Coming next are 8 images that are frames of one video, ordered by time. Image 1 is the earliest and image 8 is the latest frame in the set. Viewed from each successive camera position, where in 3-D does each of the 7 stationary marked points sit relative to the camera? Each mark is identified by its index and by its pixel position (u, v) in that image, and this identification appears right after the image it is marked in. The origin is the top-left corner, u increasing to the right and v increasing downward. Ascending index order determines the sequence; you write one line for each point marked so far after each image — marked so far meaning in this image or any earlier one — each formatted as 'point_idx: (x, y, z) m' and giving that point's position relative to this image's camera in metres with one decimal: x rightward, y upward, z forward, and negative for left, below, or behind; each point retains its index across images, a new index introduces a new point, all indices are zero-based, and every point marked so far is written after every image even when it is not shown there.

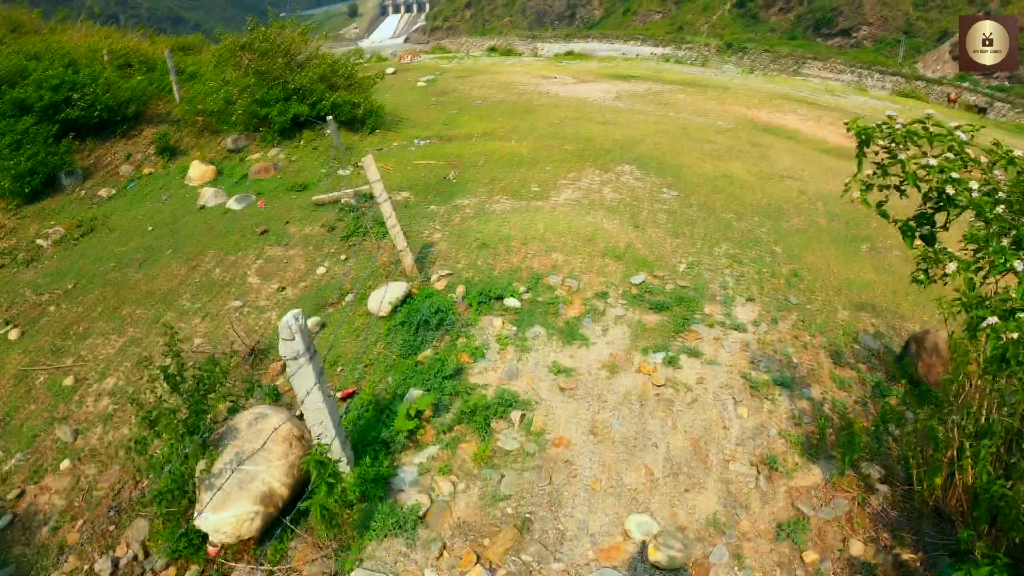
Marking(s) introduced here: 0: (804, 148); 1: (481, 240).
0: (+5.8, +2.9, +18.6) m
1: (-0.3, +0.5, +9.4) m
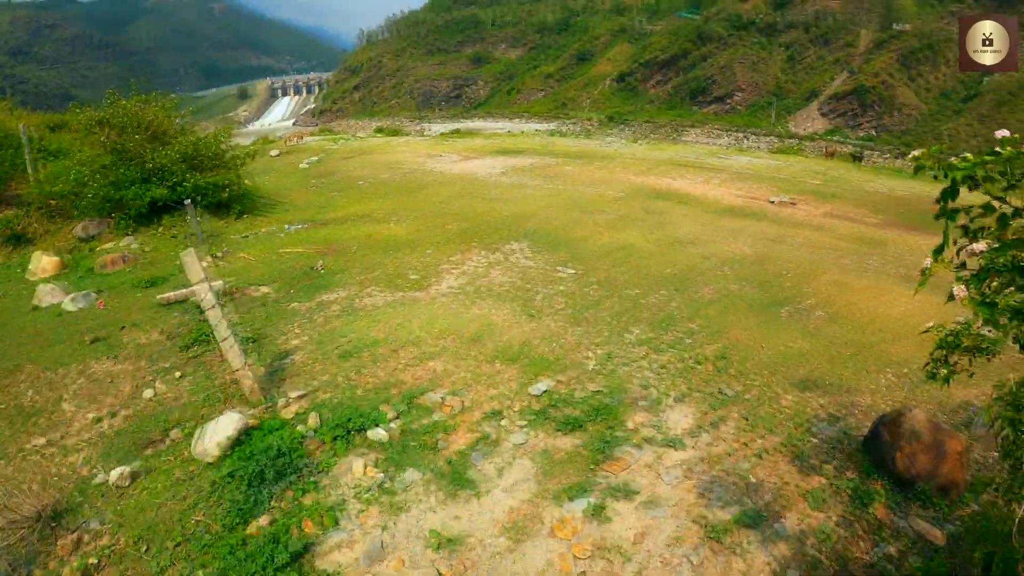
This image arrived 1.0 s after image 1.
0: (+3.5, +1.5, +17.5) m
1: (-1.4, -0.5, +7.6) m
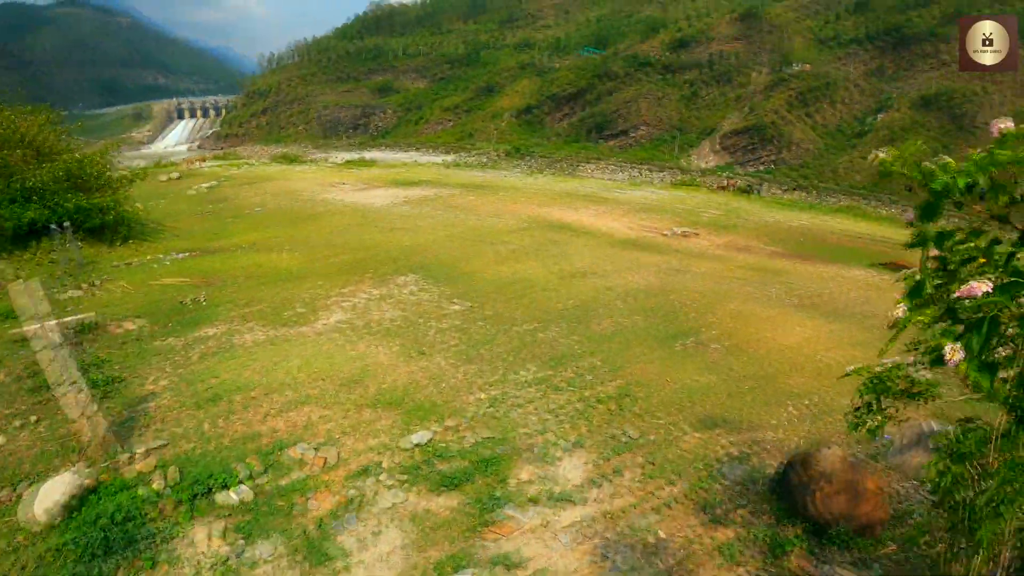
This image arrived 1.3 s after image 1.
0: (+1.6, +0.9, +17.2) m
1: (-2.3, -0.8, +6.8) m
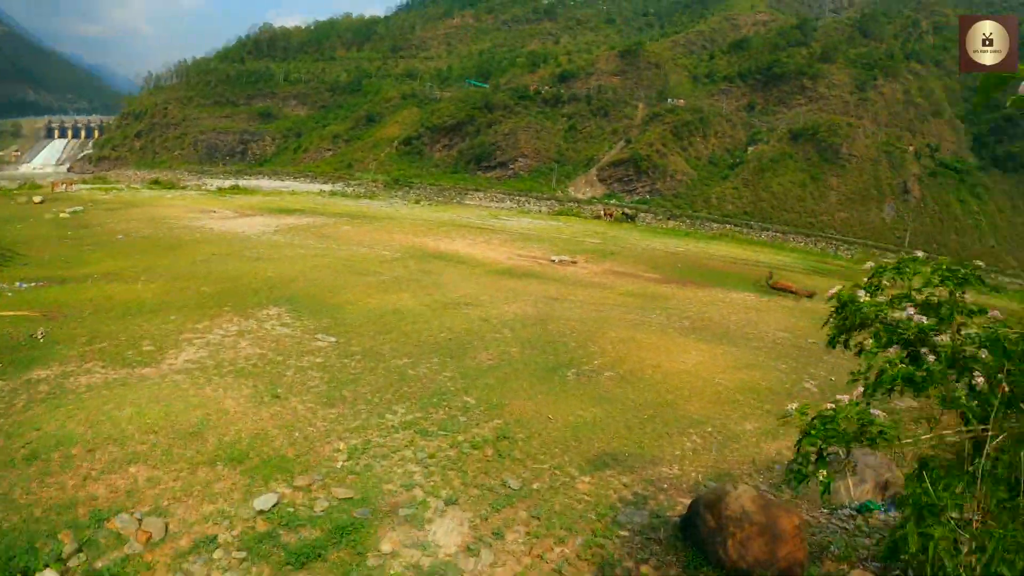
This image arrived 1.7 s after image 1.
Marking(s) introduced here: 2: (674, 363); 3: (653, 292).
0: (-0.6, +0.3, +16.7) m
1: (-3.1, -1.0, +5.8) m
2: (+1.6, -0.7, +8.9) m
3: (+2.4, -0.1, +15.6) m
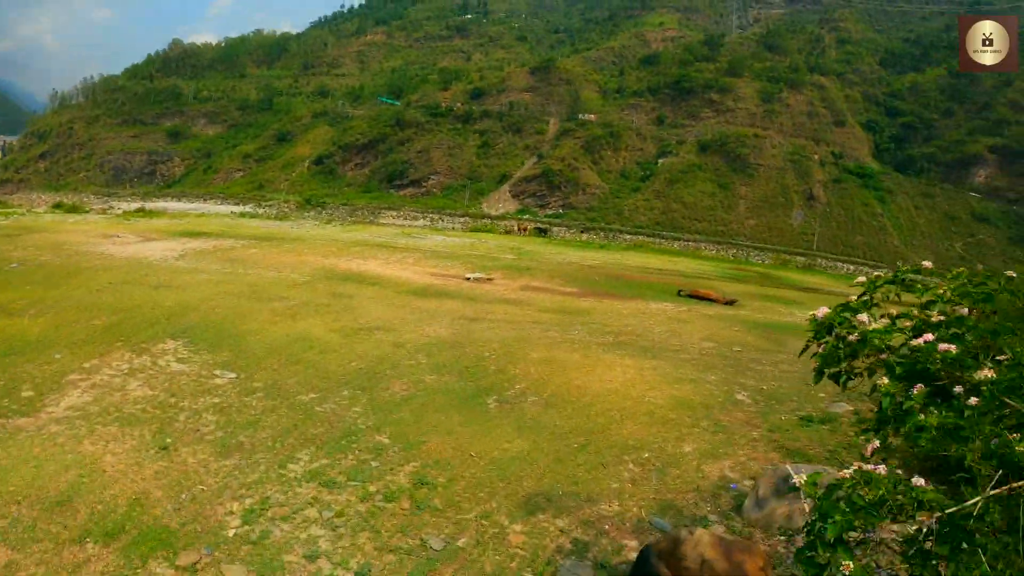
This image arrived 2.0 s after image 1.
0: (-2.1, 0.0, +16.1) m
1: (-3.6, -1.3, +5.0) m
2: (+0.9, -0.9, +8.4) m
3: (+1.0, -0.3, +15.2) m
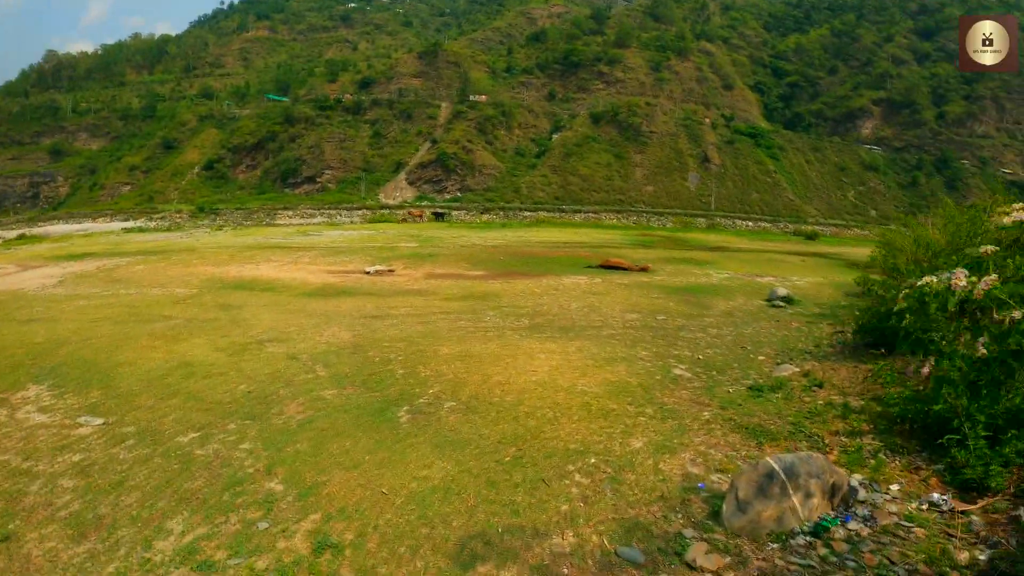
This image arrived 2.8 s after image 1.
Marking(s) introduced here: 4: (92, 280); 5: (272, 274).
0: (-3.6, -0.1, +14.8) m
1: (-3.8, -1.7, +3.7) m
2: (+0.2, -0.7, +7.6) m
3: (-0.4, -0.1, +14.3) m
4: (-9.2, +0.2, +19.6) m
5: (-5.1, +0.4, +19.5) m
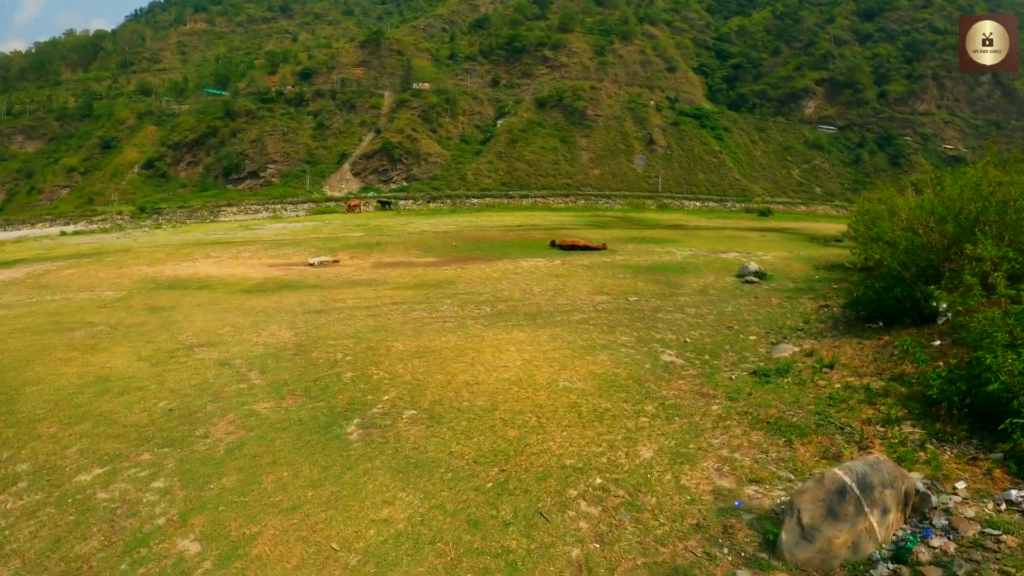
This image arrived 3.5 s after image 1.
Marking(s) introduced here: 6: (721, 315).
0: (-4.3, 0.0, +13.6) m
1: (-3.8, -1.8, +2.5) m
2: (-0.1, -0.6, +6.5) m
3: (-1.0, +0.1, +13.2) m
4: (-10.1, +0.1, +18.0) m
5: (-6.0, +0.4, +18.1) m
6: (+2.4, -0.3, +10.4) m
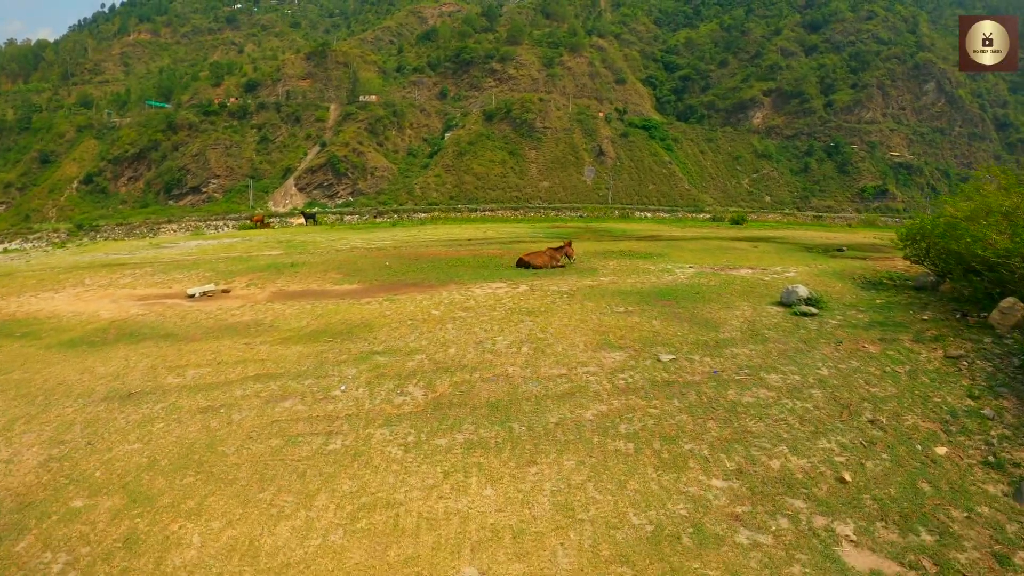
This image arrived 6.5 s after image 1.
0: (-4.7, -0.6, +8.9) m
1: (-3.6, -2.1, -2.2) m
2: (-0.1, -0.9, +2.1) m
3: (-1.5, -0.3, +8.7) m
4: (-10.8, -0.6, +13.1) m
5: (-6.7, -0.2, +13.4) m
6: (+2.1, -0.7, +6.1) m
